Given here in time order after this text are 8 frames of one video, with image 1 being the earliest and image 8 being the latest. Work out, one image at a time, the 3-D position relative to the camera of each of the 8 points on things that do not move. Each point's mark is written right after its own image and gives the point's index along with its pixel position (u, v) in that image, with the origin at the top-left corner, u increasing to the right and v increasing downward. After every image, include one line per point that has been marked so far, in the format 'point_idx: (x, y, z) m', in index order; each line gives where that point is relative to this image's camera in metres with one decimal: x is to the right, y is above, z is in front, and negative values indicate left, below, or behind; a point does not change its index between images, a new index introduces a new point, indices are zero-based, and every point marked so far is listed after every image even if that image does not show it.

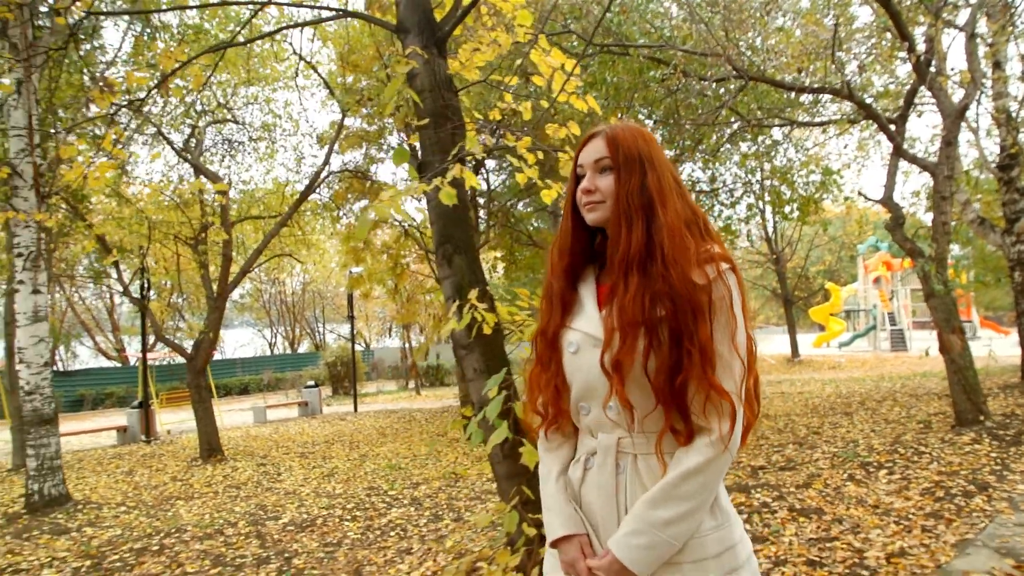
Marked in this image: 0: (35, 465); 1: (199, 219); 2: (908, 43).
0: (-4.8, -1.8, +6.8) m
1: (-4.7, +1.1, +10.4) m
2: (+3.5, +2.1, +6.0) m
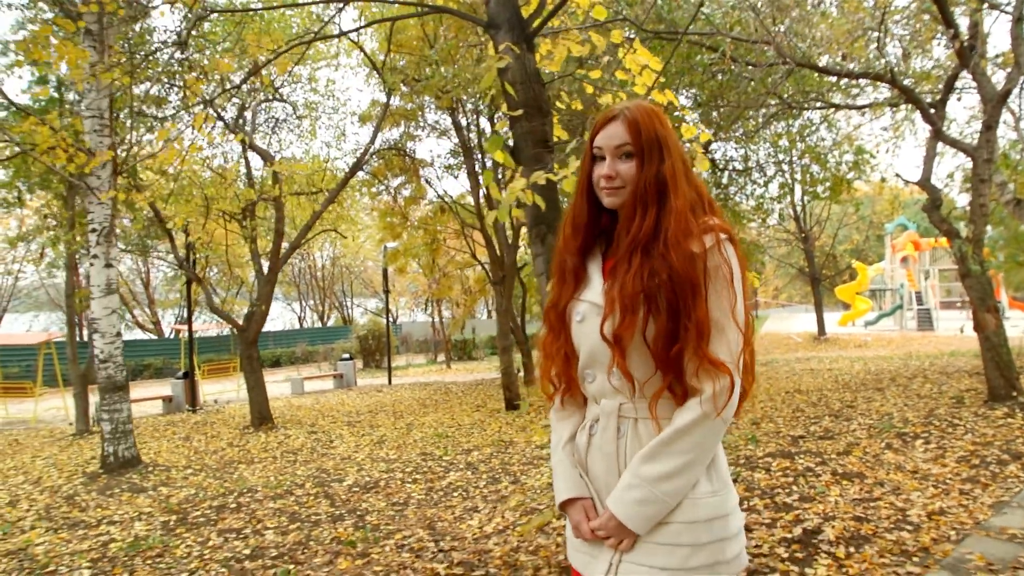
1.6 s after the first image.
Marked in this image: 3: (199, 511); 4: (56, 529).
0: (-4.3, -1.5, +7.3) m
1: (-4.2, +1.5, +10.8) m
2: (+4.0, +2.3, +6.2) m
3: (-2.5, -1.8, +5.6) m
4: (-3.6, -1.9, +5.4) m
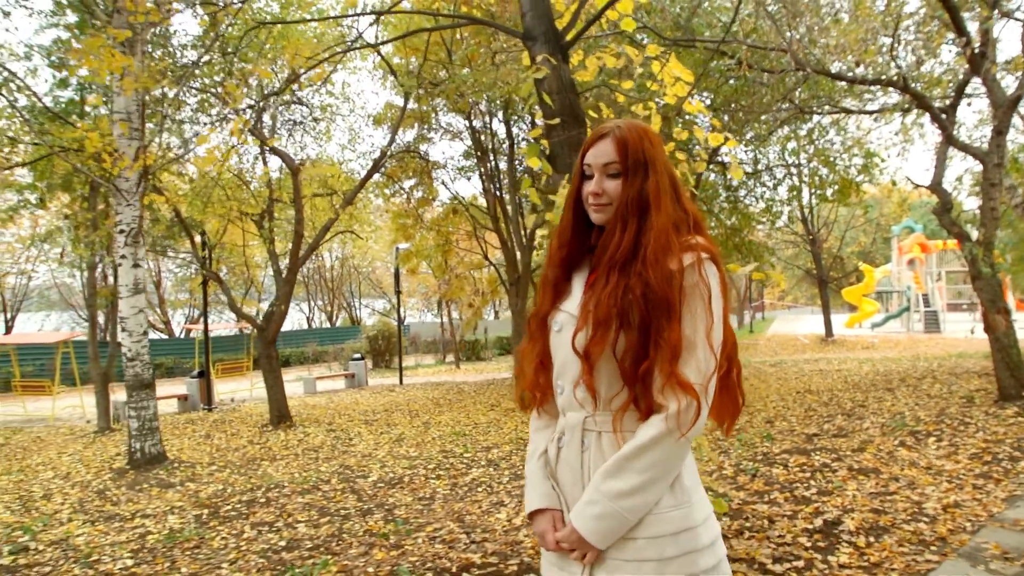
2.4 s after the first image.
0: (-4.1, -1.5, +7.5) m
1: (-3.9, +1.5, +11.0) m
2: (+4.2, +2.3, +6.3) m
3: (-2.4, -1.8, +5.8) m
4: (-3.4, -1.9, +5.6) m
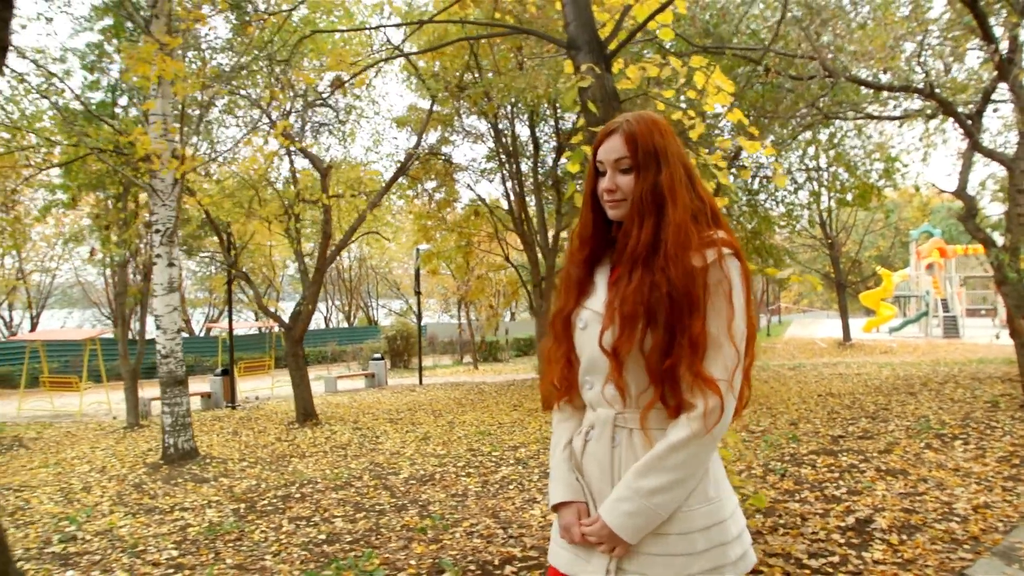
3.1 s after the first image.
0: (-3.8, -1.5, +7.7) m
1: (-3.6, +1.5, +11.1) m
2: (+4.5, +2.3, +6.4) m
3: (-2.1, -1.8, +5.9) m
4: (-3.2, -1.9, +5.8) m
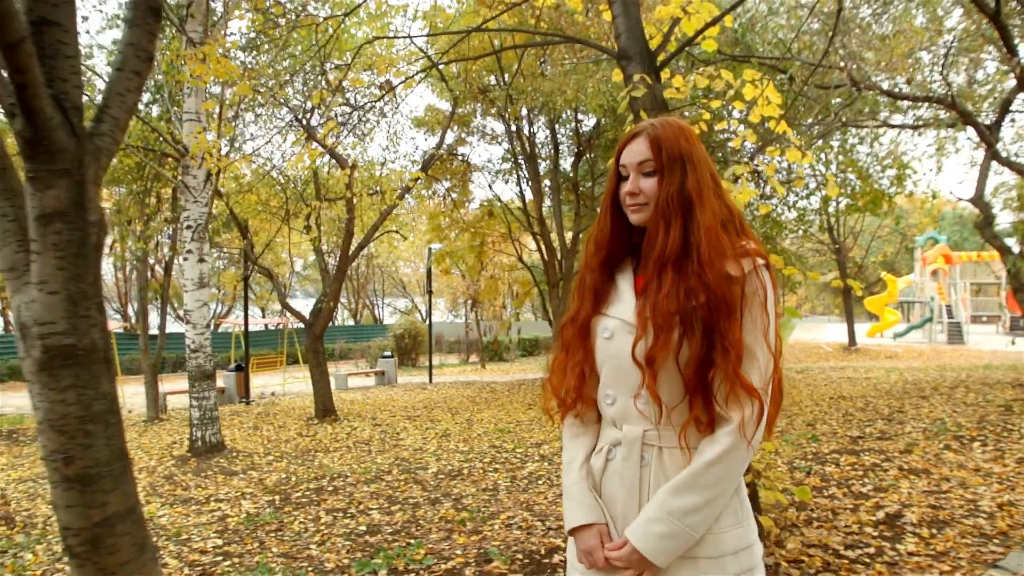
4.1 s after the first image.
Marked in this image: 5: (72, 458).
0: (-3.6, -1.4, +7.8) m
1: (-3.3, +1.5, +11.3) m
2: (+4.8, +2.2, +6.5) m
3: (-1.9, -1.8, +6.0) m
4: (-2.9, -1.8, +5.9) m
5: (-1.1, -0.4, +1.7) m
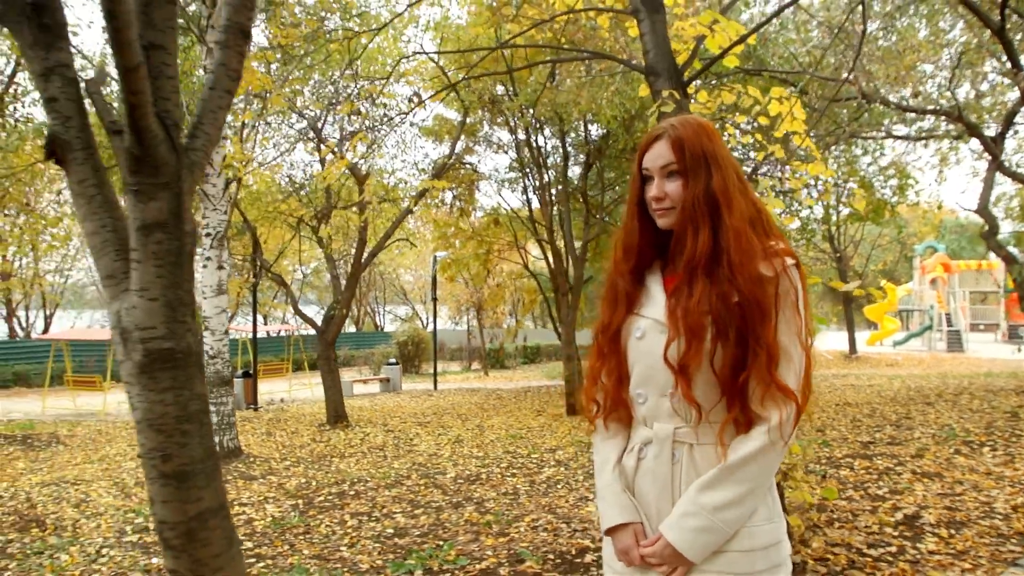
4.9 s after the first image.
0: (-3.4, -1.5, +7.9) m
1: (-3.2, +1.4, +11.4) m
2: (+4.9, +2.1, +6.7) m
3: (-1.7, -1.9, +6.1) m
4: (-2.8, -1.9, +6.0) m
5: (-0.9, -0.4, +1.8) m
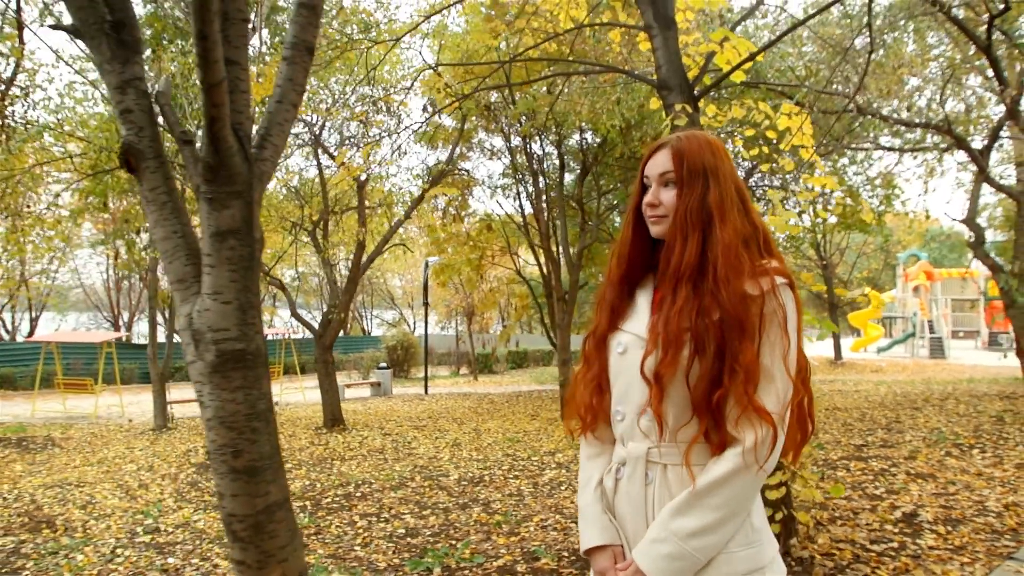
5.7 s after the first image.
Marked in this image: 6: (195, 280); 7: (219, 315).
0: (-3.4, -1.5, +7.9) m
1: (-3.2, +1.3, +11.5) m
2: (+5.0, +2.0, +7.0) m
3: (-1.7, -1.9, +6.2) m
4: (-2.7, -1.9, +6.0) m
5: (-0.7, -0.4, +1.9) m
6: (-0.9, 0.0, +2.0) m
7: (-0.8, -0.1, +1.9) m
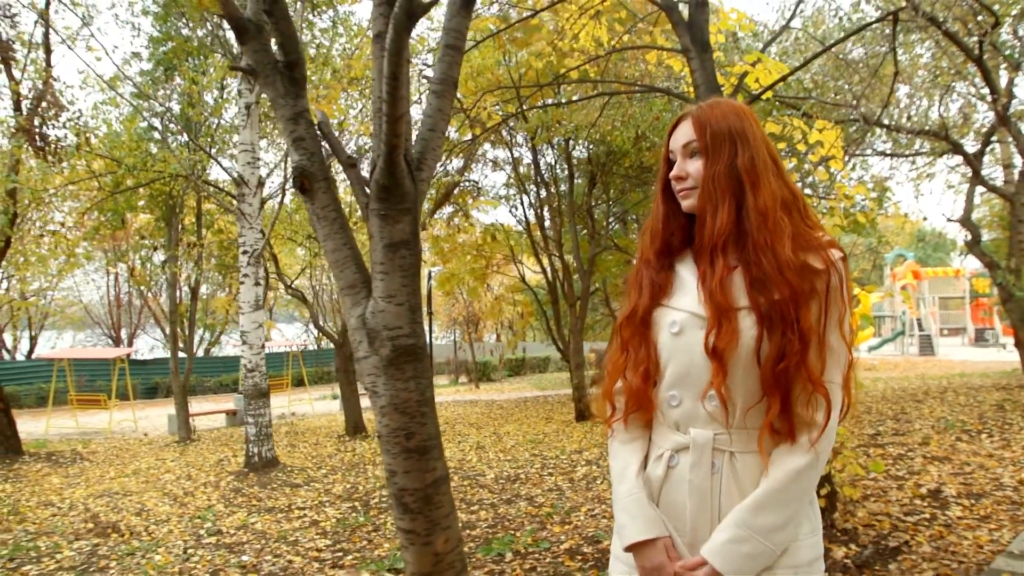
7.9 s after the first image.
0: (-3.1, -1.7, +8.2) m
1: (-3.1, +1.1, +11.8) m
2: (+5.2, +2.1, +7.4) m
3: (-1.3, -2.0, +6.5) m
4: (-2.4, -2.0, +6.3) m
5: (-0.3, -0.5, +2.2) m
6: (-0.5, 0.0, +2.3) m
7: (-0.4, -0.1, +2.2) m
